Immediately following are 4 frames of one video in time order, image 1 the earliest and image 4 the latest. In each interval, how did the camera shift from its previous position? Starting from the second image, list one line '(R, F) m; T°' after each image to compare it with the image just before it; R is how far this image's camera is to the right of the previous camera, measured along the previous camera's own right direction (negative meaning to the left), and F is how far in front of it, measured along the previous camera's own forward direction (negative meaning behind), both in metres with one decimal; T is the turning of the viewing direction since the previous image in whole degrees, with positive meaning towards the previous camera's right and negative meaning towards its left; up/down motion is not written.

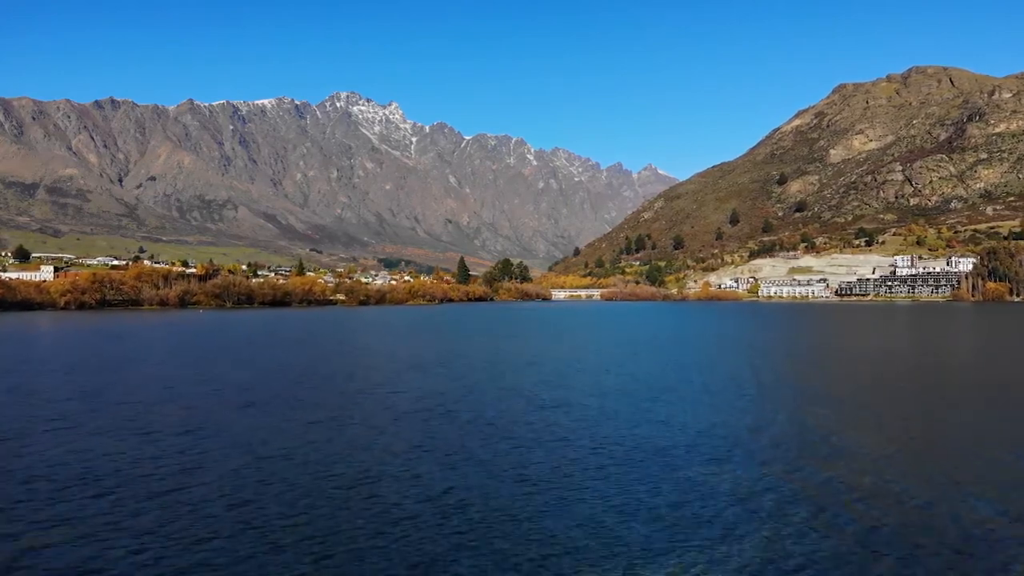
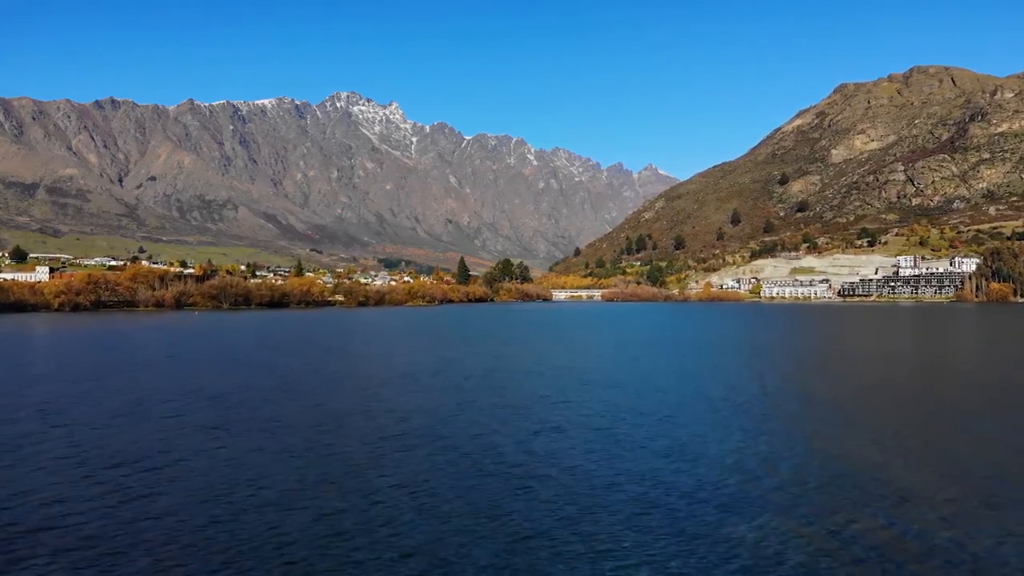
(0.0, +0.7) m; 0°
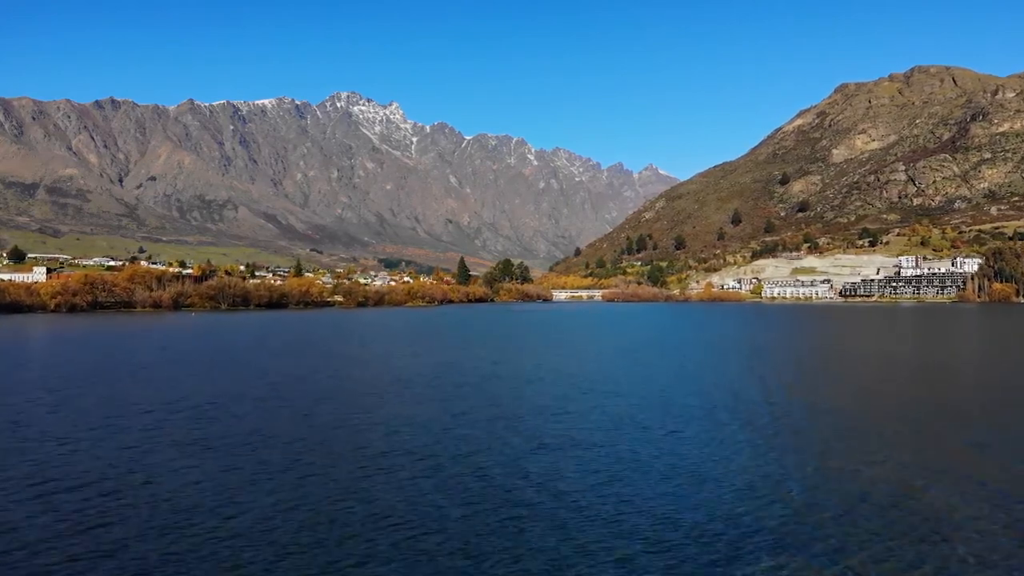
(0.0, +0.4) m; 0°
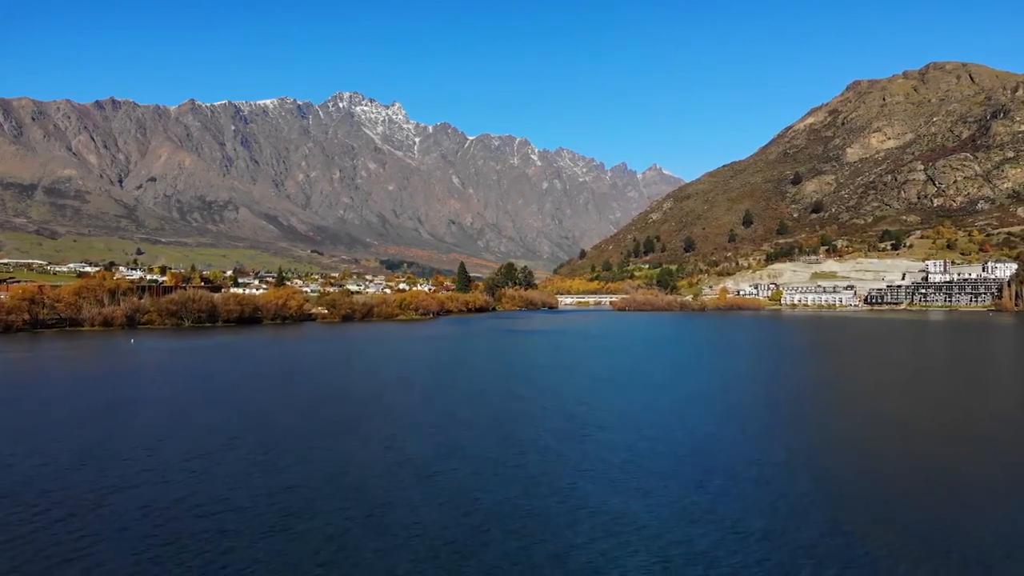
(0.0, +6.9) m; 0°
